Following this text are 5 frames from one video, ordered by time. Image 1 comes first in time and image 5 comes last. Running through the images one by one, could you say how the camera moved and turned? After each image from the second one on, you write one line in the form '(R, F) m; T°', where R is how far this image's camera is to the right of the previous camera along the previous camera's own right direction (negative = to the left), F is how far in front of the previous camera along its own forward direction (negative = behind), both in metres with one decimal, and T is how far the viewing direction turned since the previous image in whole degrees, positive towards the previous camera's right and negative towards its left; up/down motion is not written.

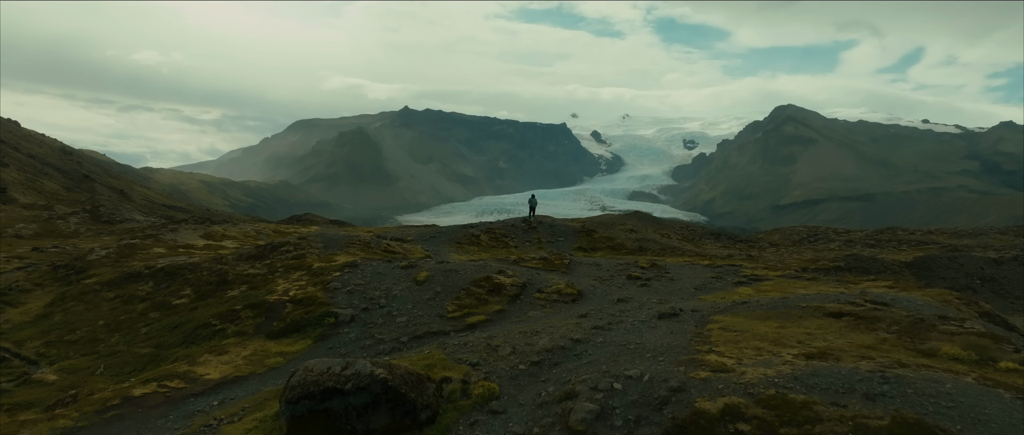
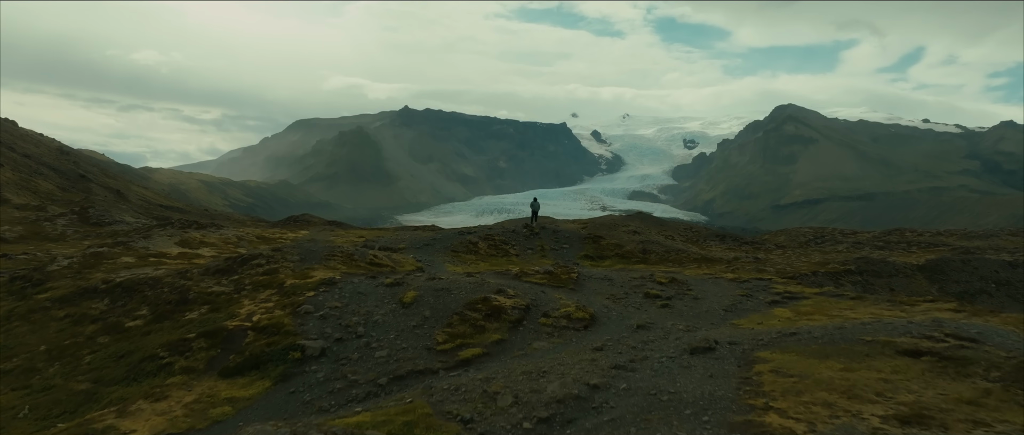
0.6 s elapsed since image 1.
(0.0, +2.0) m; 0°
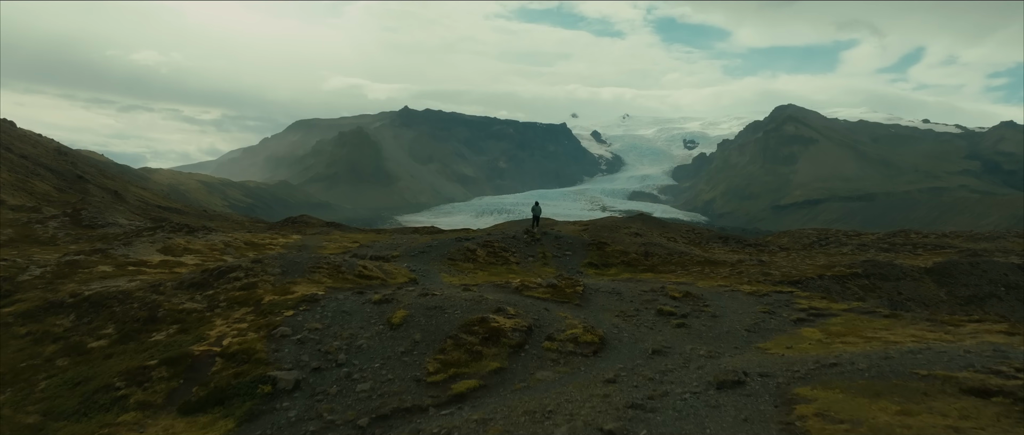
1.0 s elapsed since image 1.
(0.0, +1.2) m; 0°
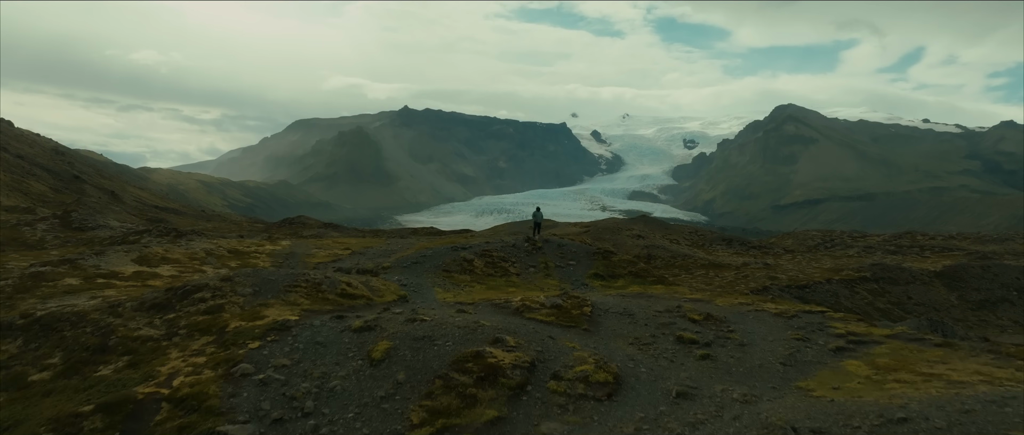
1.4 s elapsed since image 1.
(0.0, +1.5) m; 0°
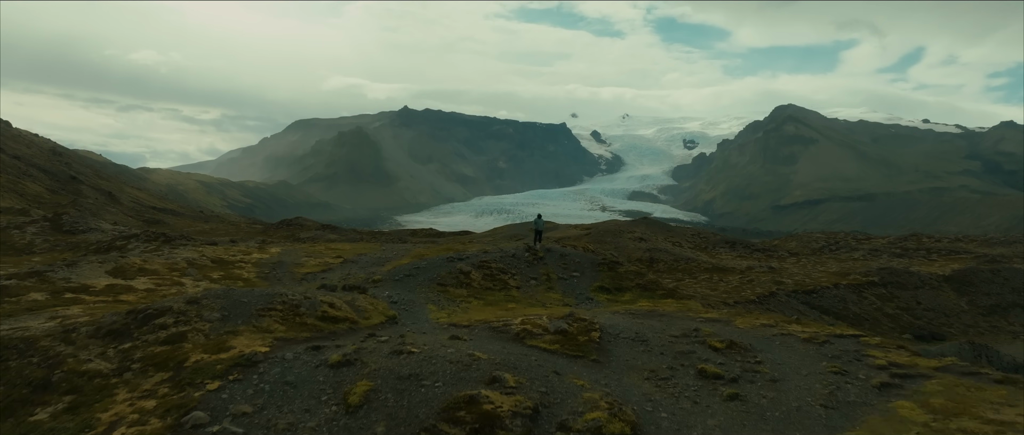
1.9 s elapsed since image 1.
(0.0, +1.4) m; 0°
